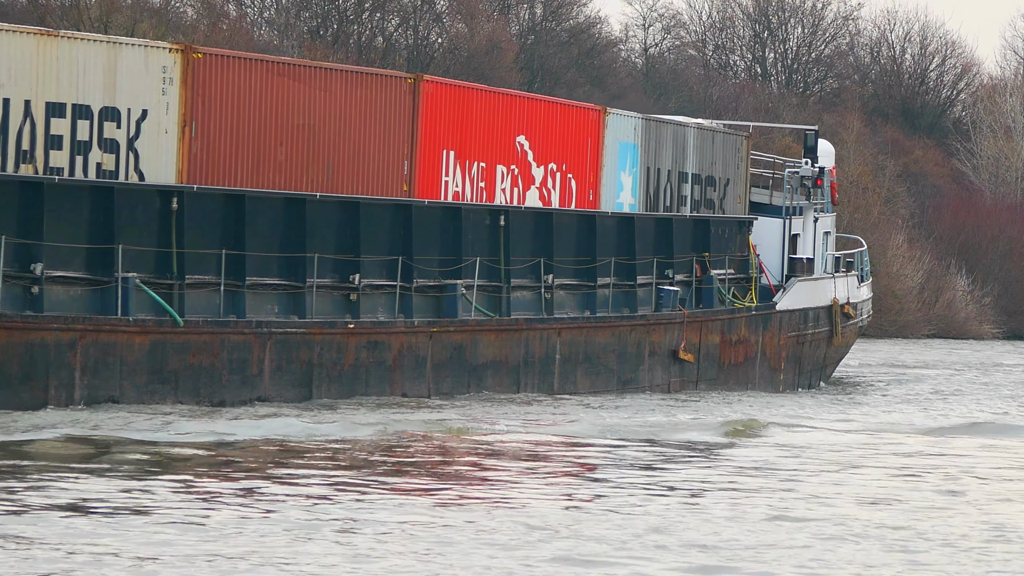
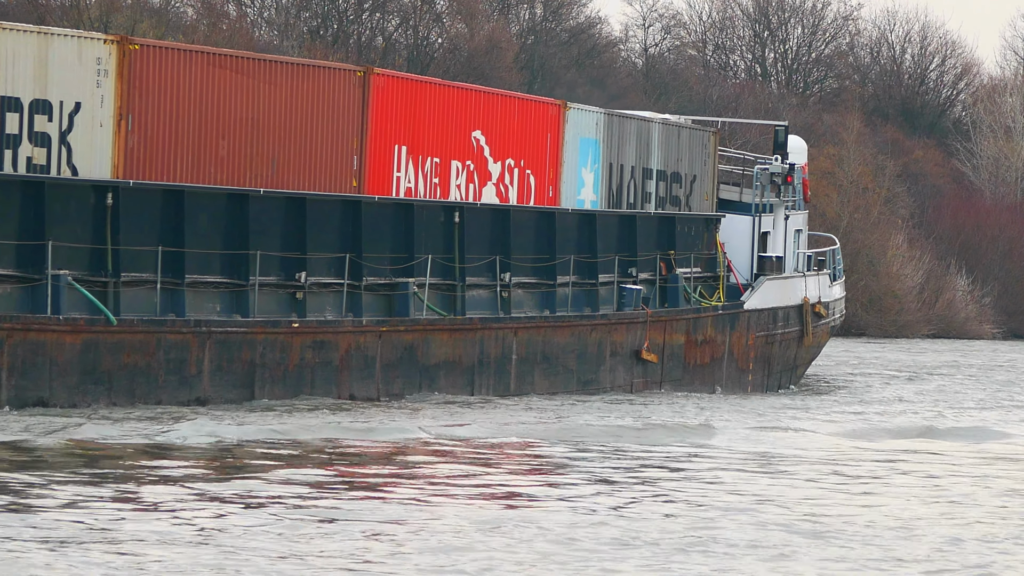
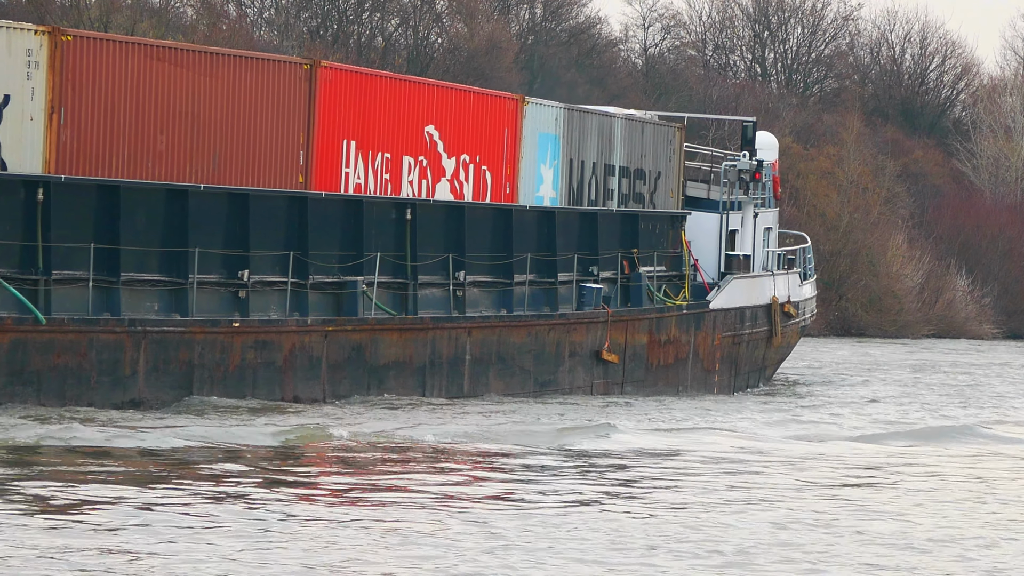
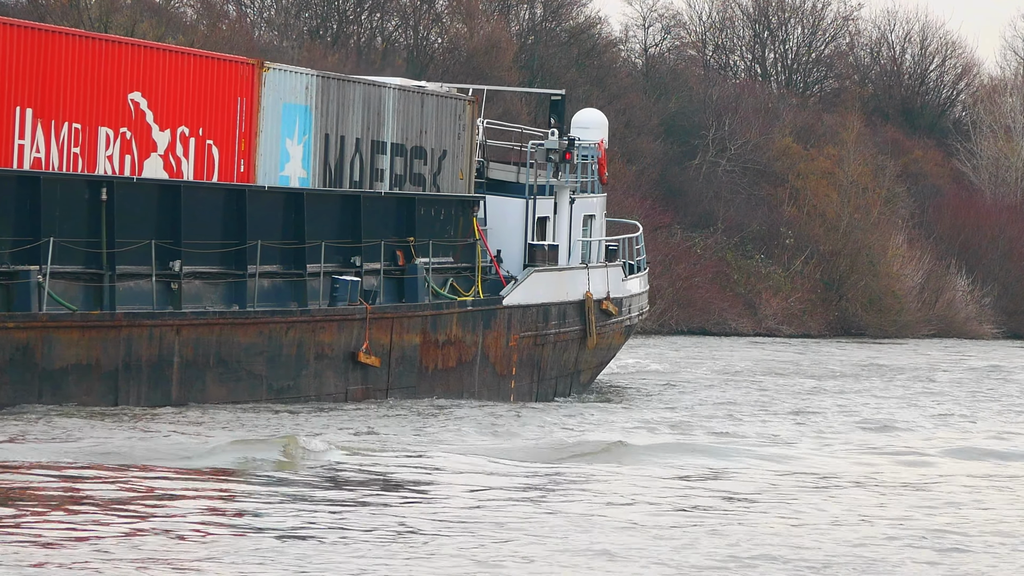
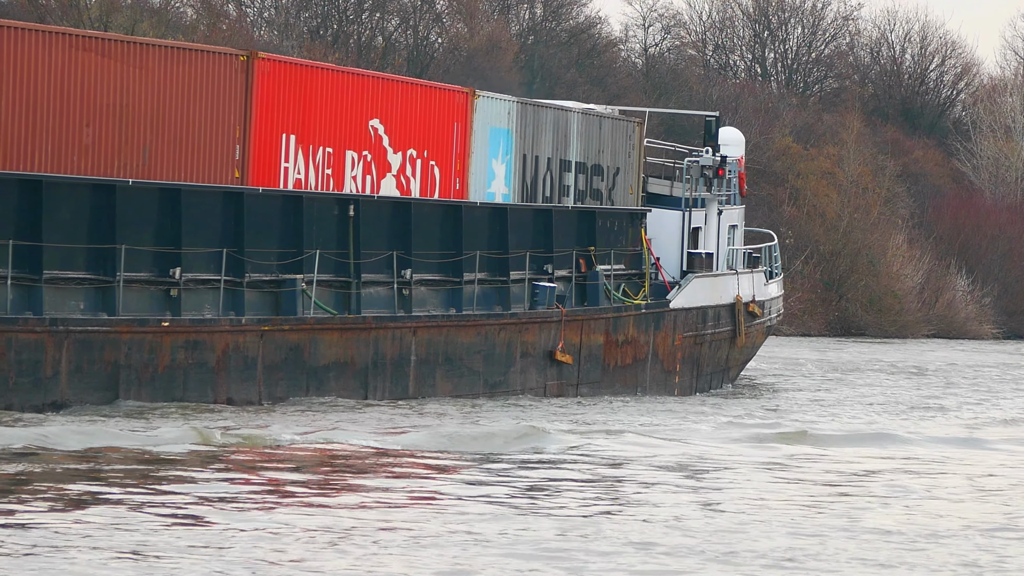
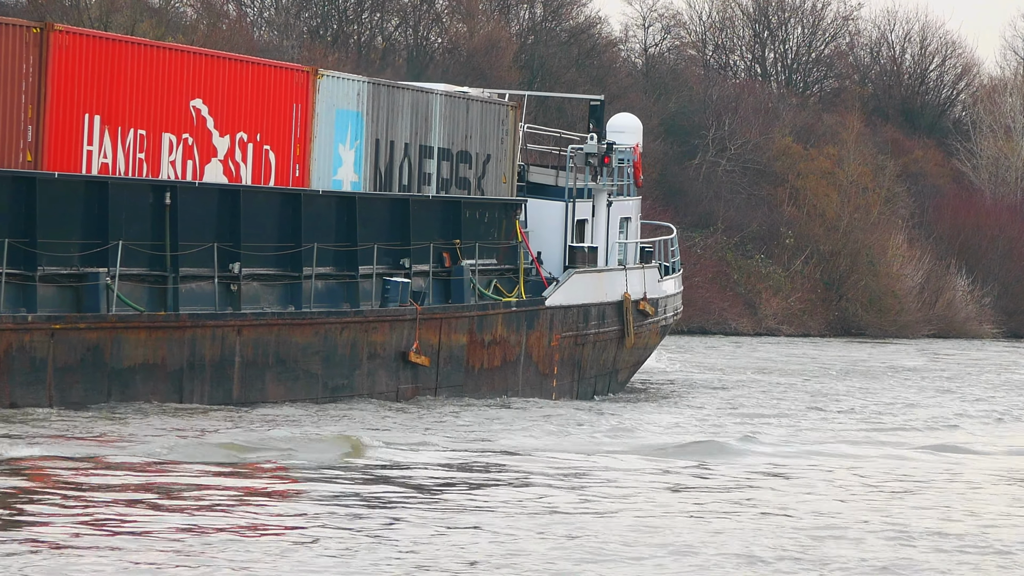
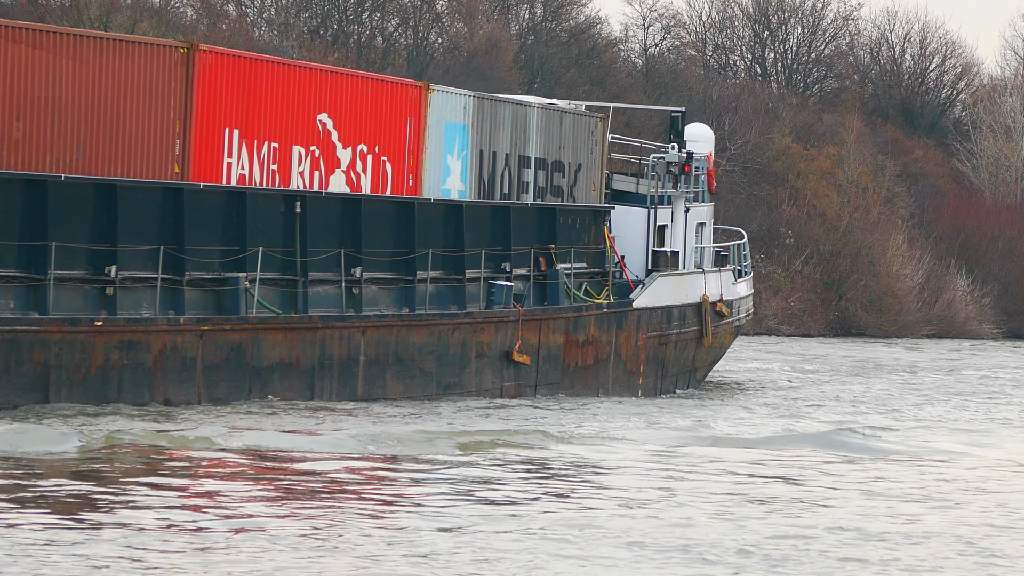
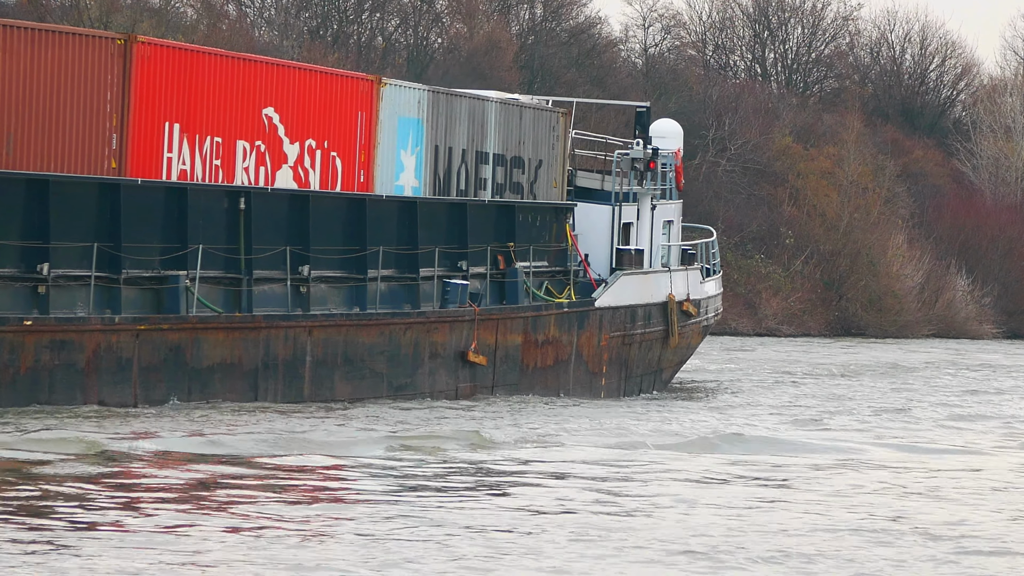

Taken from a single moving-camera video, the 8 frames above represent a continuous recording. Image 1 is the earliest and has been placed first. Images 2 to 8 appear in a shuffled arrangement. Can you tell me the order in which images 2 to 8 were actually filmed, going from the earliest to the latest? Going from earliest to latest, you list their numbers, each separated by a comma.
2, 3, 5, 7, 8, 6, 4
